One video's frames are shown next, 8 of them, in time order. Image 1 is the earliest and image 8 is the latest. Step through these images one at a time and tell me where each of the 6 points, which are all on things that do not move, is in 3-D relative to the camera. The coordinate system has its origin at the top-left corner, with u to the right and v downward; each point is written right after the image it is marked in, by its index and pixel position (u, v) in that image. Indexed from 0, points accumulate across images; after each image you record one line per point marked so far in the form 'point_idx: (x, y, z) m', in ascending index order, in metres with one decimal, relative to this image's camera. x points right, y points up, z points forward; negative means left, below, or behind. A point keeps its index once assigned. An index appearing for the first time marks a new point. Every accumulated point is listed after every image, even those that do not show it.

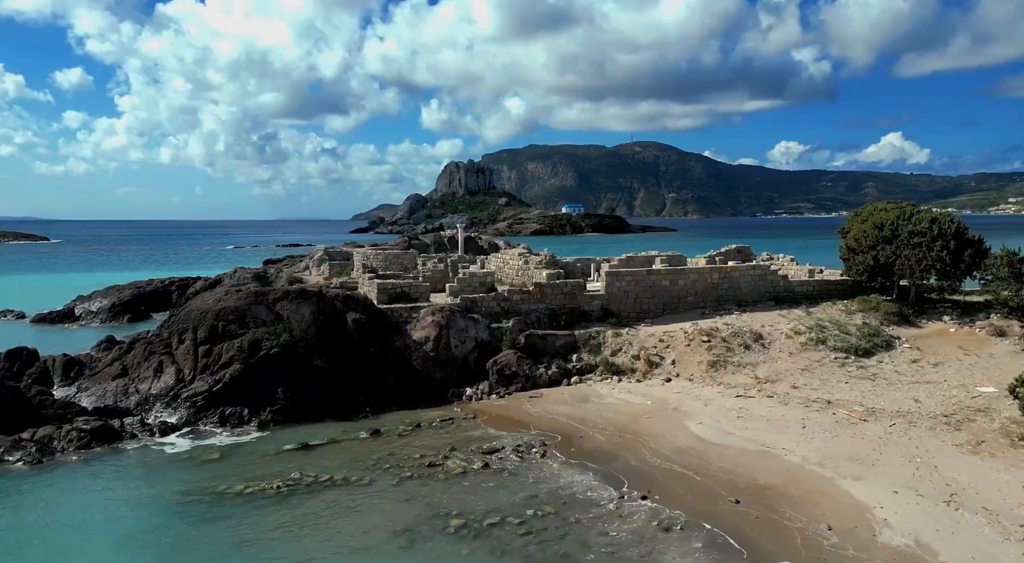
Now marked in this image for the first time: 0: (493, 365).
0: (-0.5, -2.2, +18.2) m
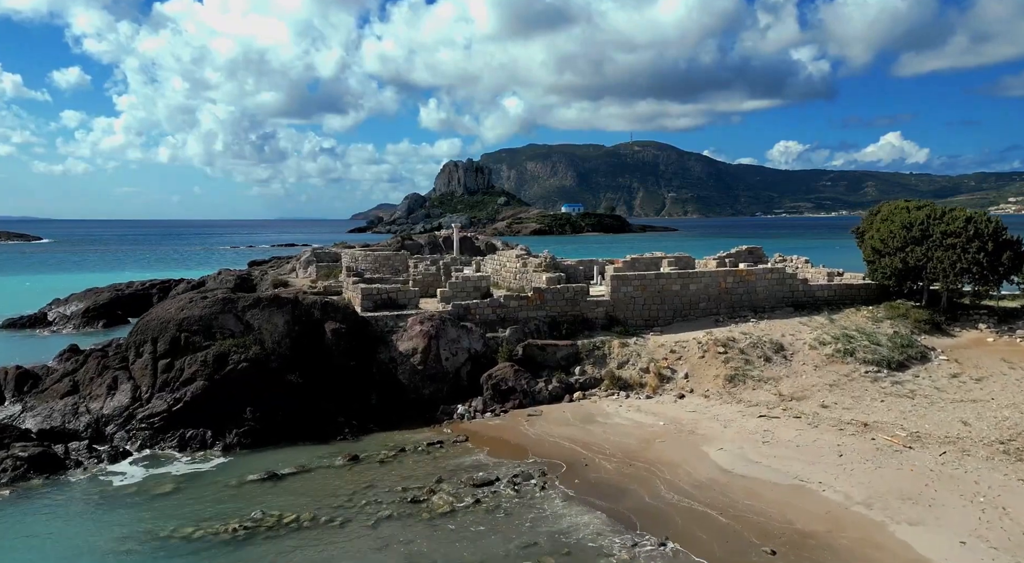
0: (-0.6, -2.4, +16.5) m
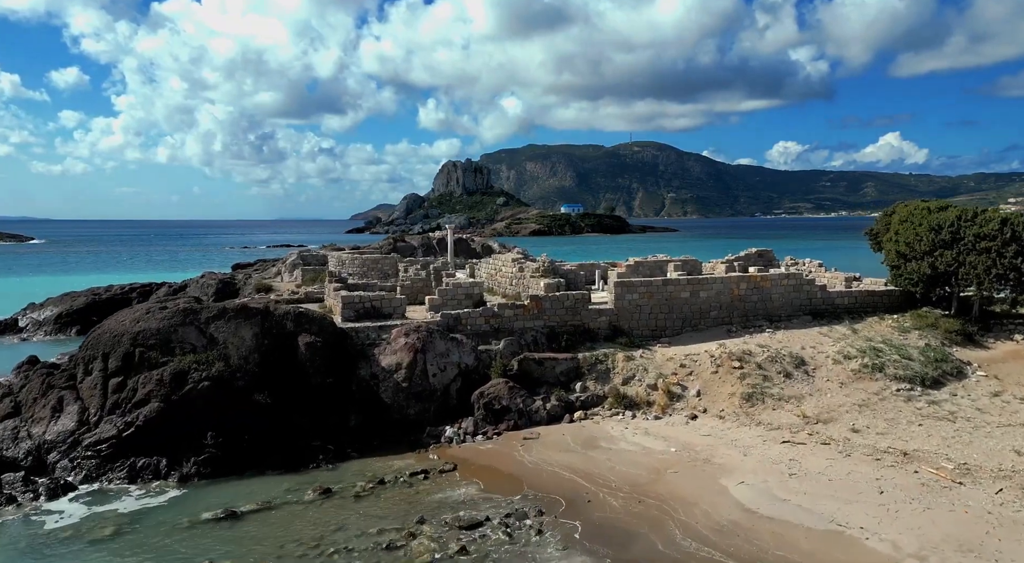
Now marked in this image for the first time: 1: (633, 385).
0: (-0.7, -2.5, +14.9) m
1: (+2.8, -2.4, +15.6) m
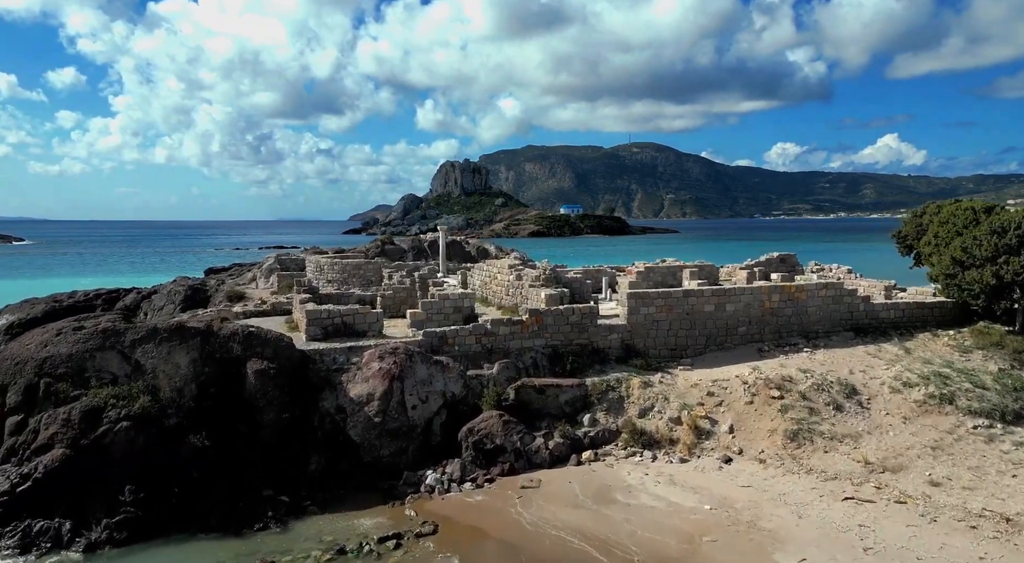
0: (-0.8, -2.8, +12.4) m
1: (+2.7, -2.6, +13.1) m
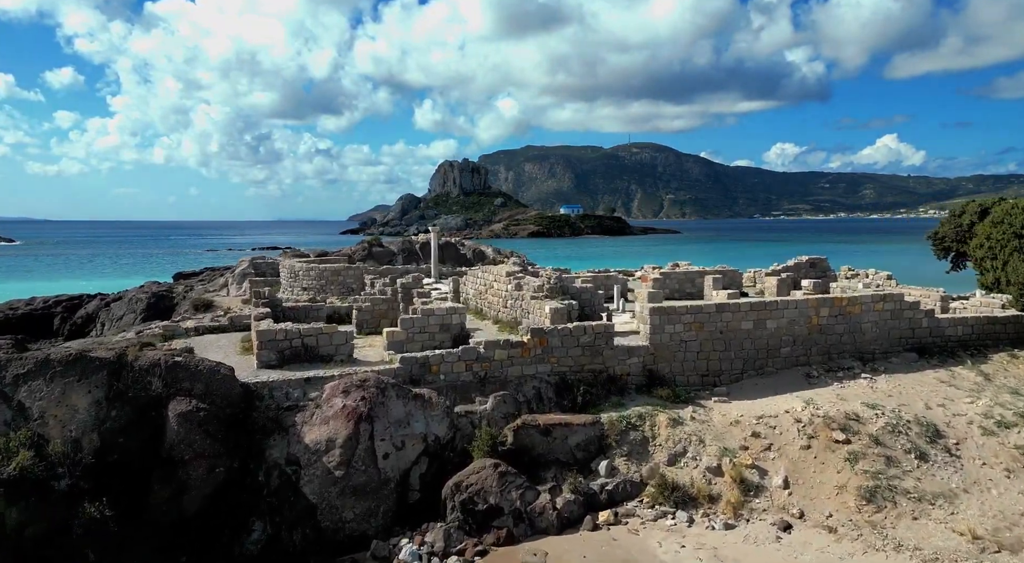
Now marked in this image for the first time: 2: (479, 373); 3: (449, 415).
0: (-0.8, -3.0, +9.8) m
1: (+2.6, -2.8, +10.5) m
2: (-0.6, -1.5, +11.5) m
3: (-1.0, -2.1, +10.6) m
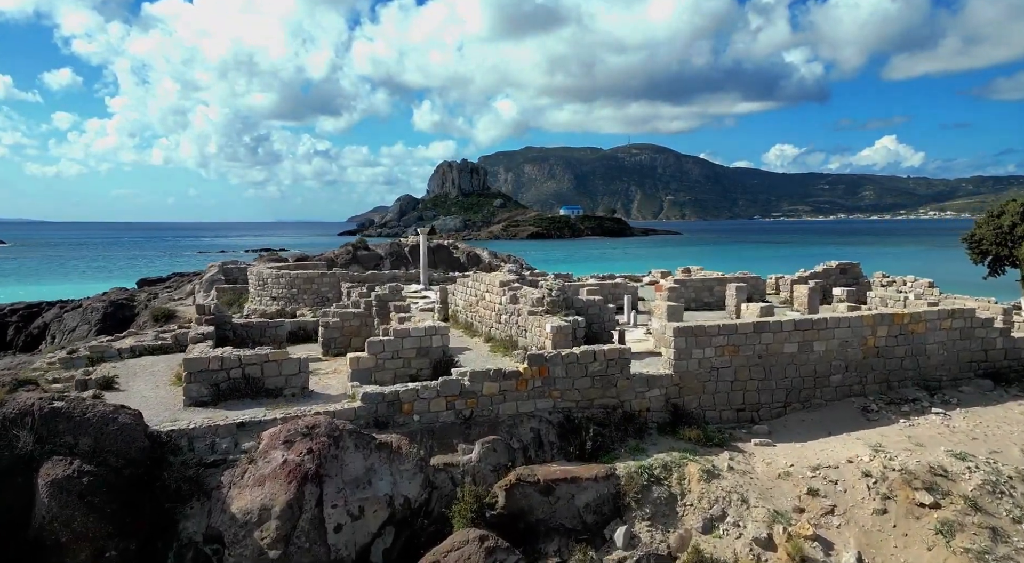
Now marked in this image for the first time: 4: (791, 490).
0: (-0.9, -3.2, +7.5) m
1: (+2.5, -3.0, +8.2) m
2: (-0.7, -1.7, +9.2) m
3: (-1.1, -2.3, +8.3) m
4: (+3.5, -2.6, +8.7) m
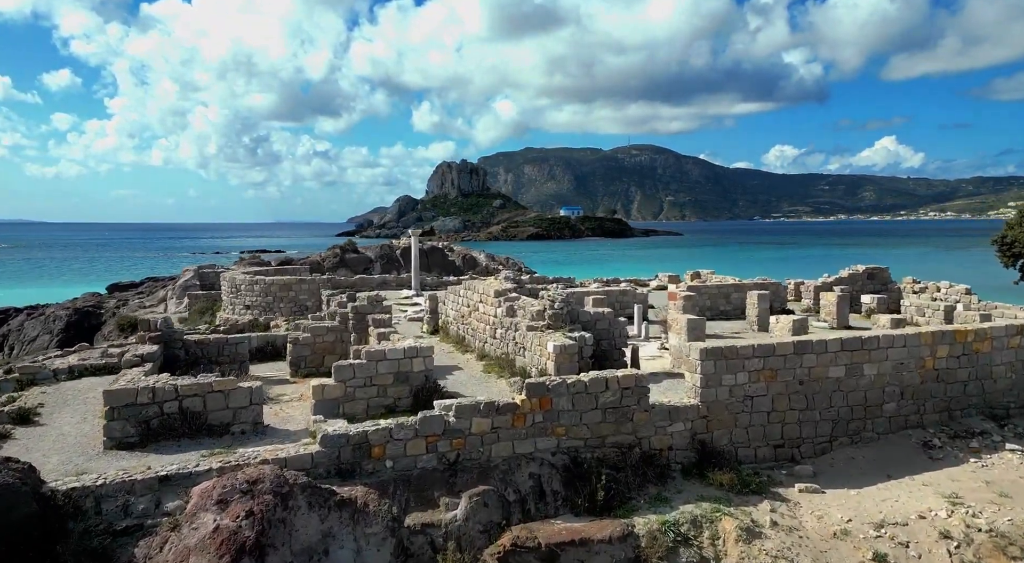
0: (-1.0, -3.4, +5.8) m
1: (+2.5, -3.2, +6.5) m
2: (-0.7, -1.9, +7.5) m
3: (-1.1, -2.4, +6.6) m
4: (+3.5, -2.8, +7.0) m
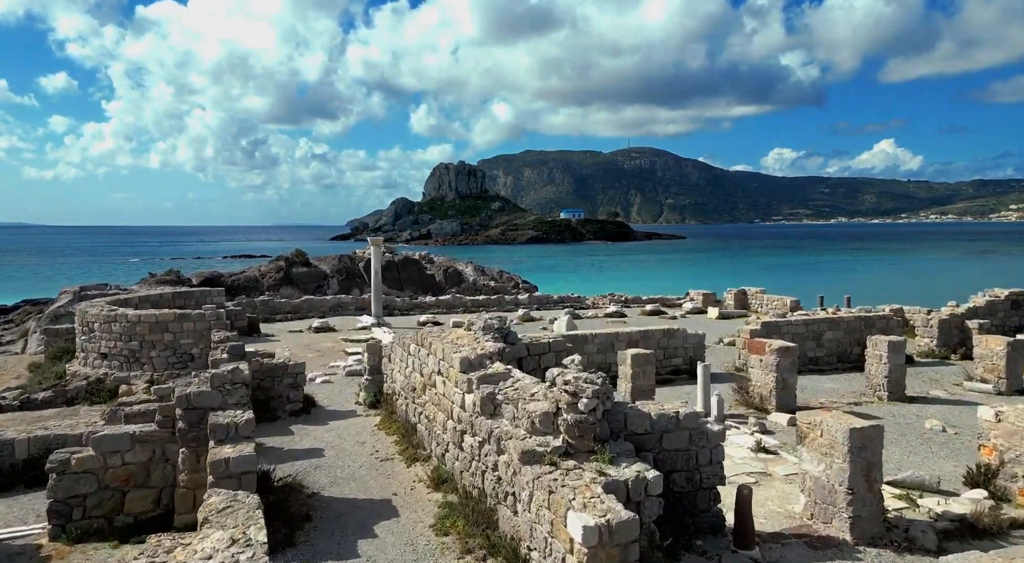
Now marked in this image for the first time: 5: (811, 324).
0: (-1.1, -3.9, +0.2) m
1: (+2.3, -3.7, +1.0) m
2: (-0.9, -2.4, +2.0) m
3: (-1.3, -3.0, +1.1) m
4: (+3.3, -3.3, +1.5) m
5: (+5.0, -0.6, +11.5) m
